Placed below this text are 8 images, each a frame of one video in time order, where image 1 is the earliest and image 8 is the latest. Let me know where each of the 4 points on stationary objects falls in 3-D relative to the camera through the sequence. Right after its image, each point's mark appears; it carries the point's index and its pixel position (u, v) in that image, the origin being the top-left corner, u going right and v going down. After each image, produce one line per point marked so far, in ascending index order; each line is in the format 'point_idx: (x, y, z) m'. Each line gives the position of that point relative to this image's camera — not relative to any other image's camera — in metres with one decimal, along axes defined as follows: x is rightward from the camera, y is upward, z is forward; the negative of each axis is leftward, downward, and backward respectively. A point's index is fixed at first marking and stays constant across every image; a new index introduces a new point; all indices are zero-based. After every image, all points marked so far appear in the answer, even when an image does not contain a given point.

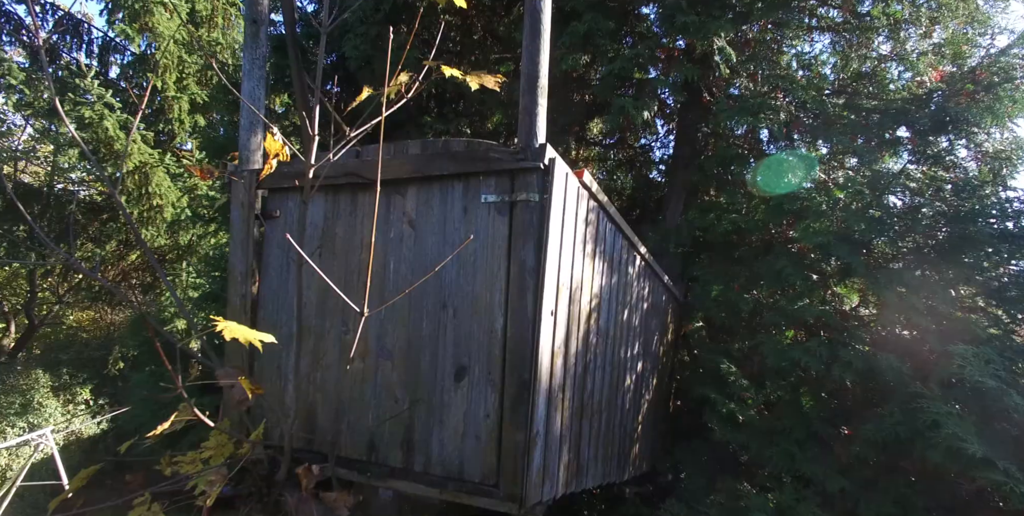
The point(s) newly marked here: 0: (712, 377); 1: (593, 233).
0: (+1.6, -1.0, +6.4) m
1: (+0.4, +0.1, +4.0) m
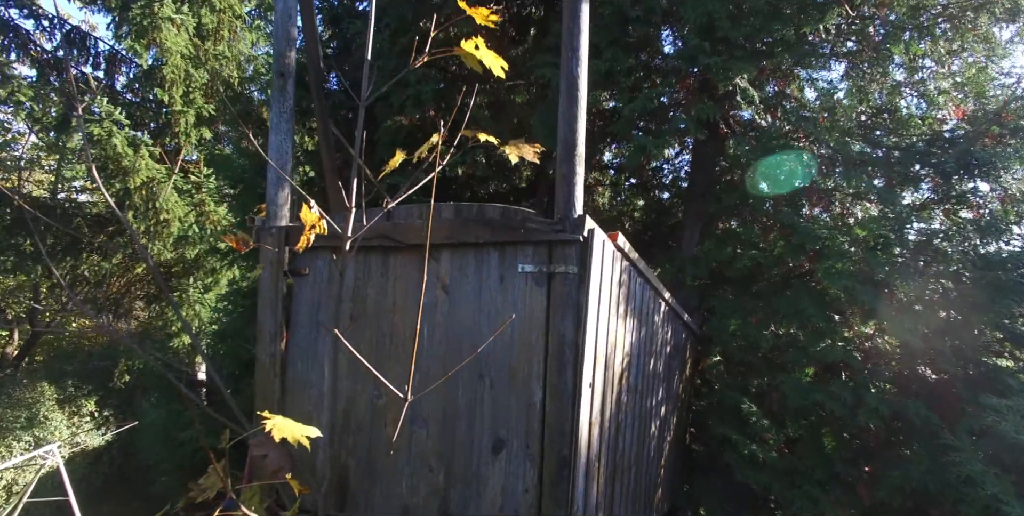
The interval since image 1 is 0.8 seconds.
0: (+1.7, -1.3, +6.4) m
1: (+0.6, -0.2, +4.0) m
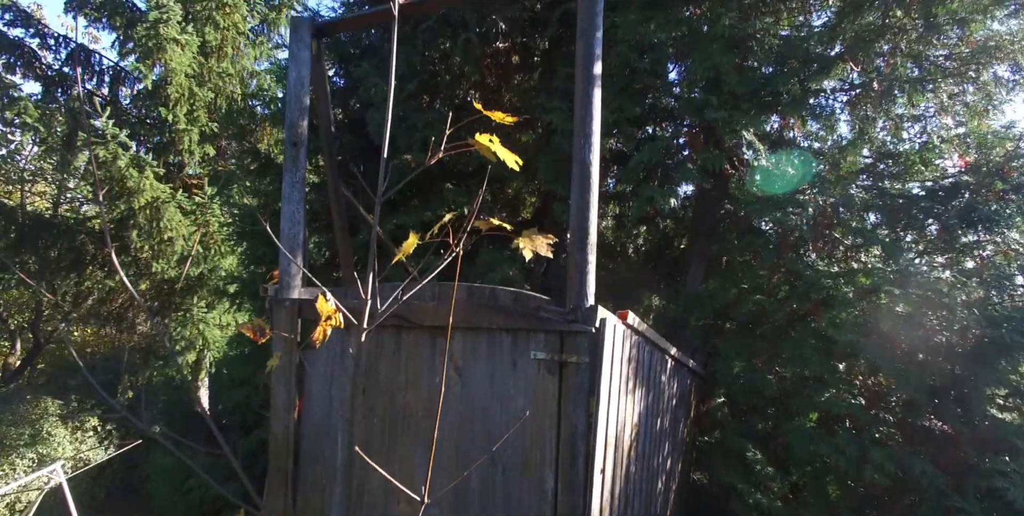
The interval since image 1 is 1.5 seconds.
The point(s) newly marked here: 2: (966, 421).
0: (+1.8, -1.6, +6.4) m
1: (+0.6, -0.5, +4.0) m
2: (+3.1, -1.1, +5.4) m
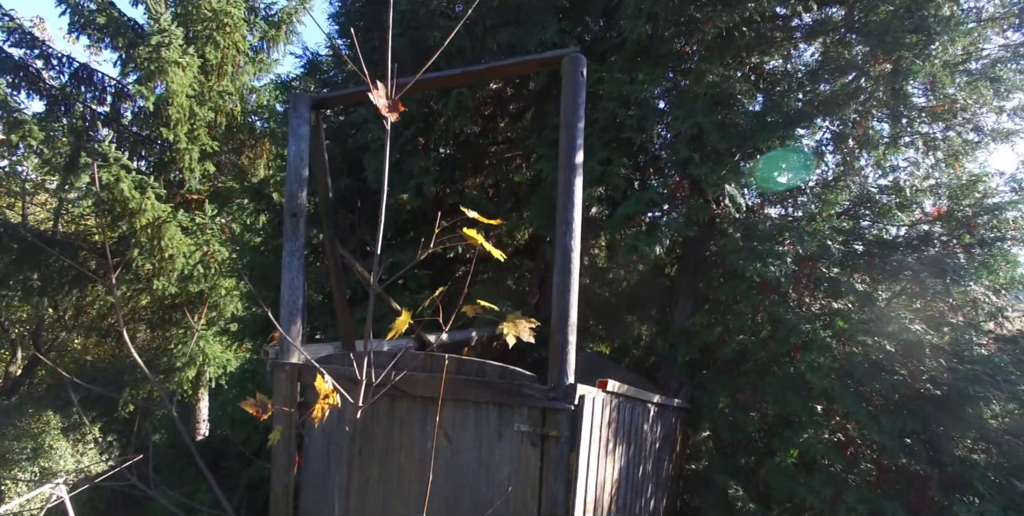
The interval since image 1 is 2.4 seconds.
0: (+1.7, -2.0, +6.7) m
1: (+0.5, -0.9, +4.3) m
2: (+3.0, -1.5, +5.7) m
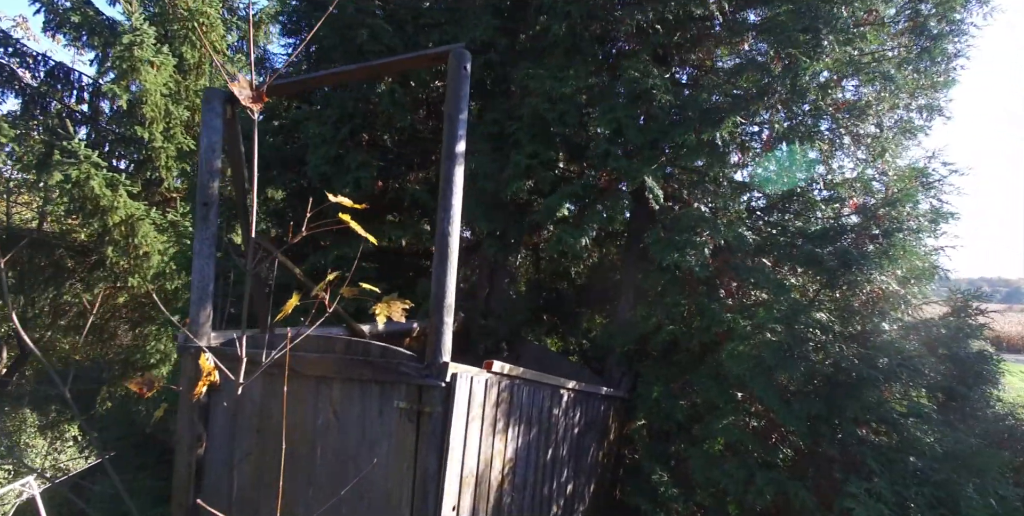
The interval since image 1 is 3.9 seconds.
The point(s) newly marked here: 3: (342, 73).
0: (+1.1, -1.9, +6.9) m
1: (0.0, -0.8, +4.4) m
2: (+2.4, -1.4, +5.9) m
3: (-1.0, +1.1, +4.7) m
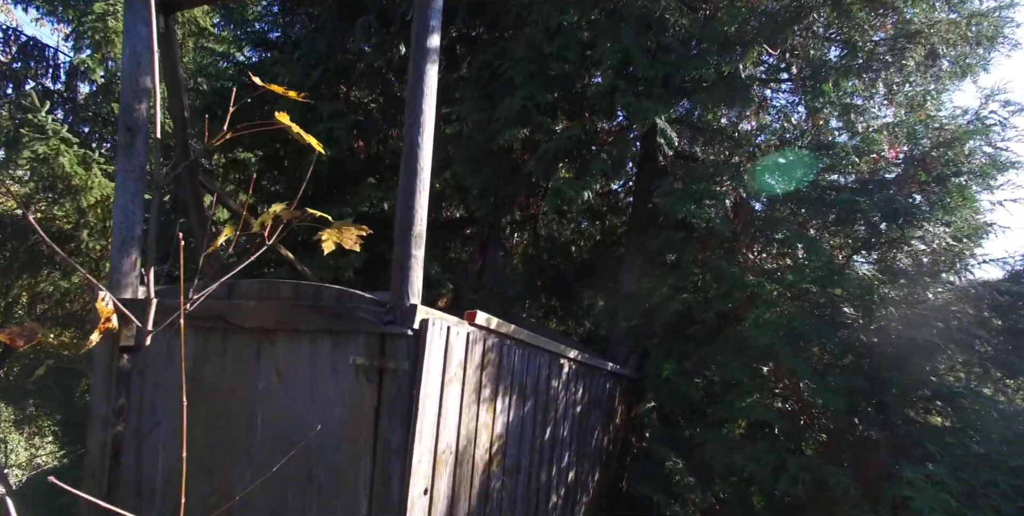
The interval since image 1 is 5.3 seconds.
0: (+1.1, -1.6, +6.1) m
1: (-0.1, -0.5, +3.6) m
2: (+2.4, -1.1, +5.1) m
3: (-1.1, +1.4, +3.9) m
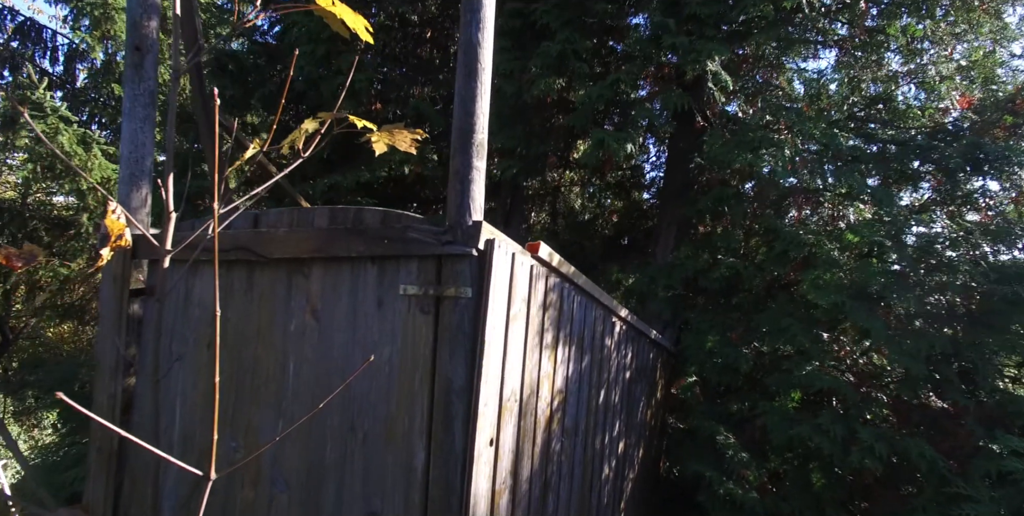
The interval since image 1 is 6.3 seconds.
0: (+1.4, -1.3, +5.6) m
1: (+0.2, -0.2, +3.2) m
2: (+2.7, -0.8, +4.6) m
3: (-0.8, +1.7, +3.4) m
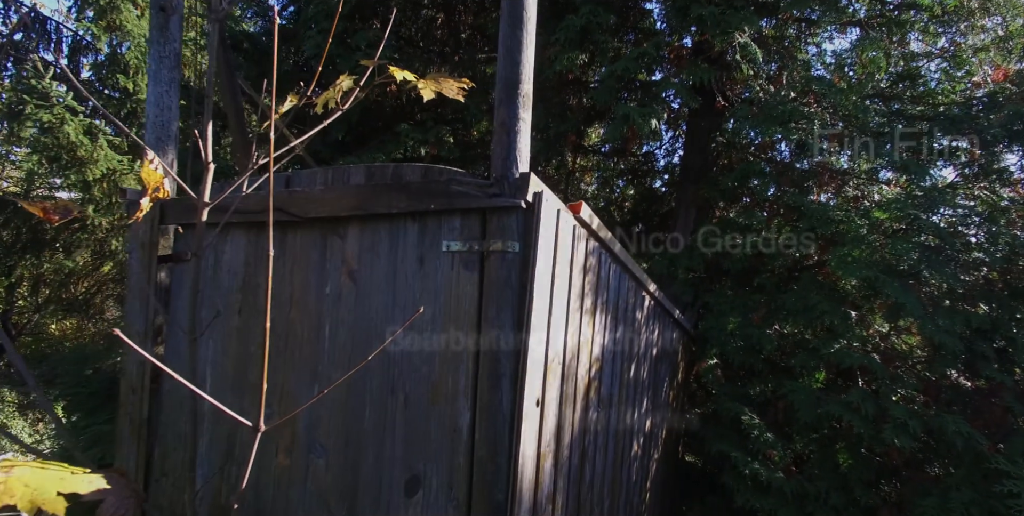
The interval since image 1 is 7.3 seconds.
0: (+1.5, -1.2, +5.5) m
1: (+0.3, -0.1, +3.1) m
2: (+2.8, -0.6, +4.5) m
3: (-0.7, +1.8, +3.3) m
